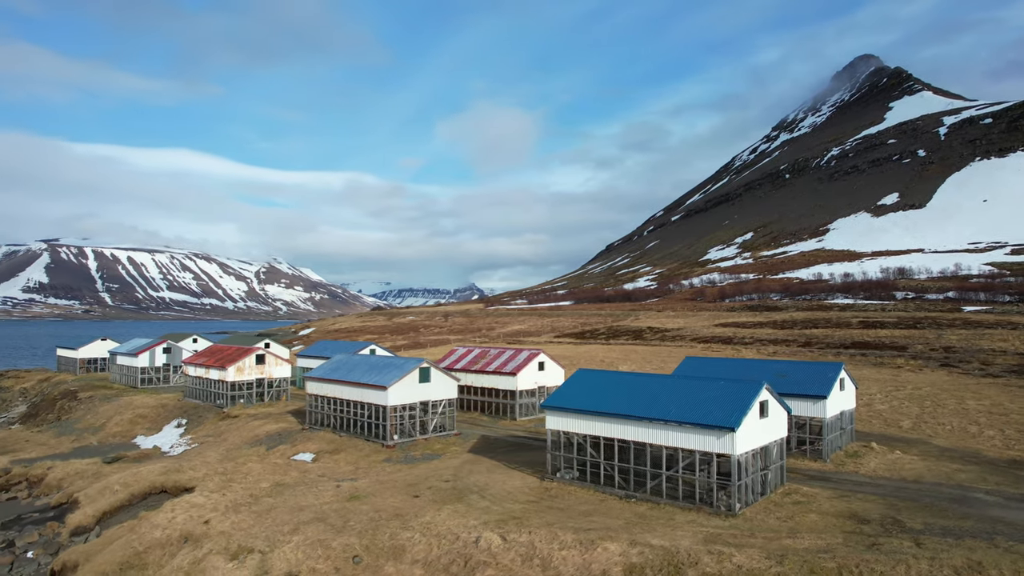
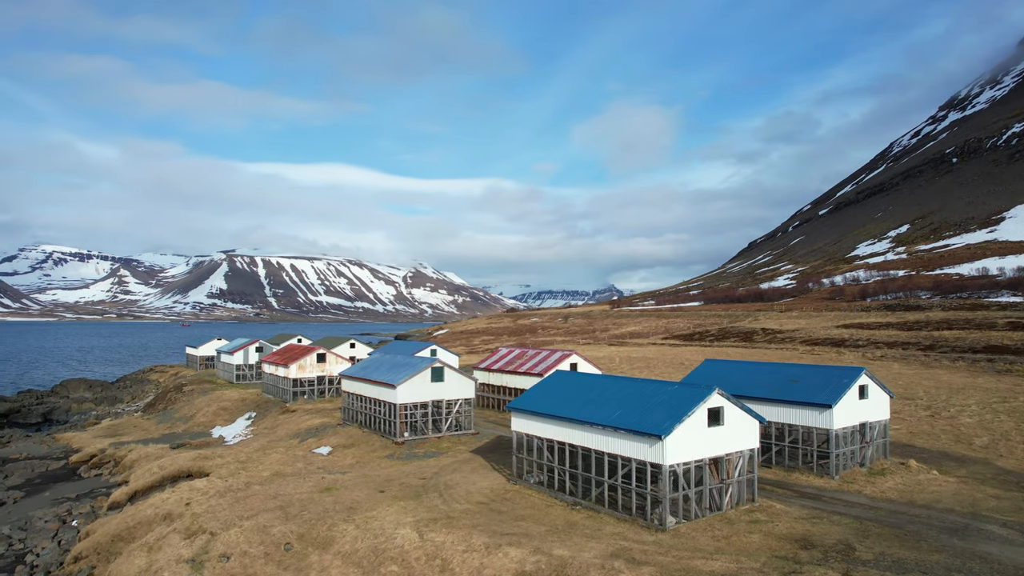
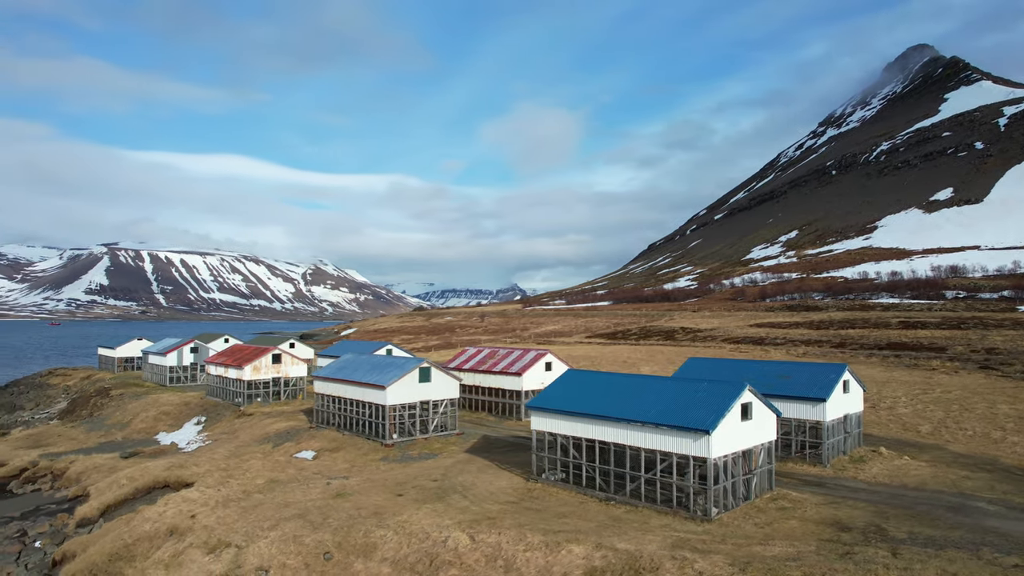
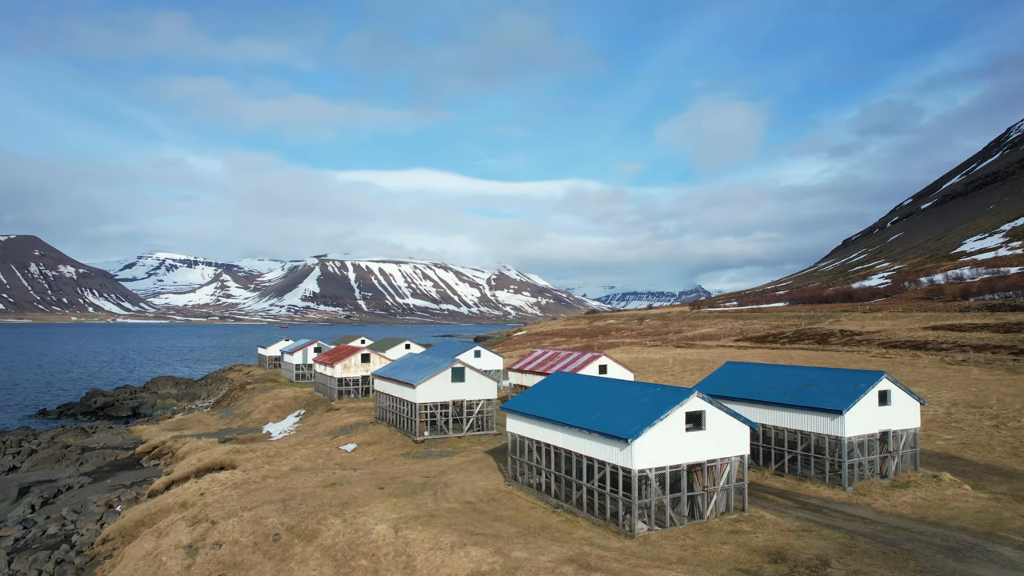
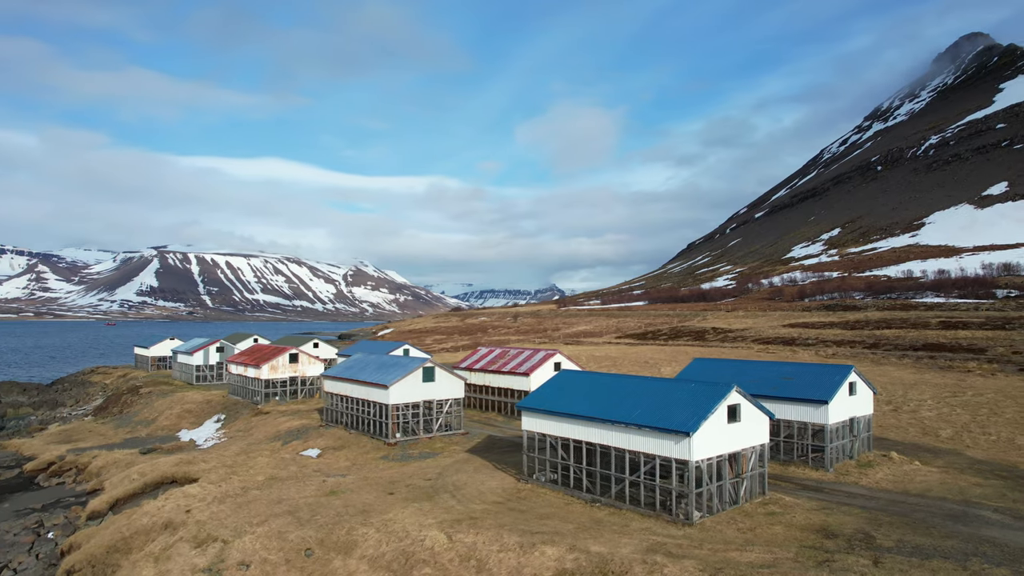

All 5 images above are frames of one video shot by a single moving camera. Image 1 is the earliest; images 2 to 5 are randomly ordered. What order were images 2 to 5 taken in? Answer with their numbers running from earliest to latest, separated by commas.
3, 5, 2, 4
